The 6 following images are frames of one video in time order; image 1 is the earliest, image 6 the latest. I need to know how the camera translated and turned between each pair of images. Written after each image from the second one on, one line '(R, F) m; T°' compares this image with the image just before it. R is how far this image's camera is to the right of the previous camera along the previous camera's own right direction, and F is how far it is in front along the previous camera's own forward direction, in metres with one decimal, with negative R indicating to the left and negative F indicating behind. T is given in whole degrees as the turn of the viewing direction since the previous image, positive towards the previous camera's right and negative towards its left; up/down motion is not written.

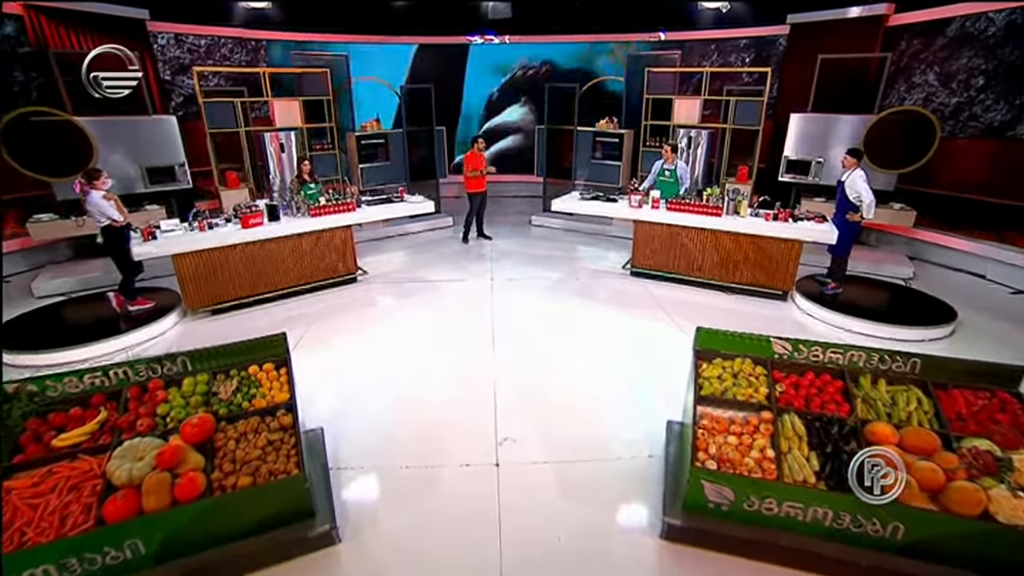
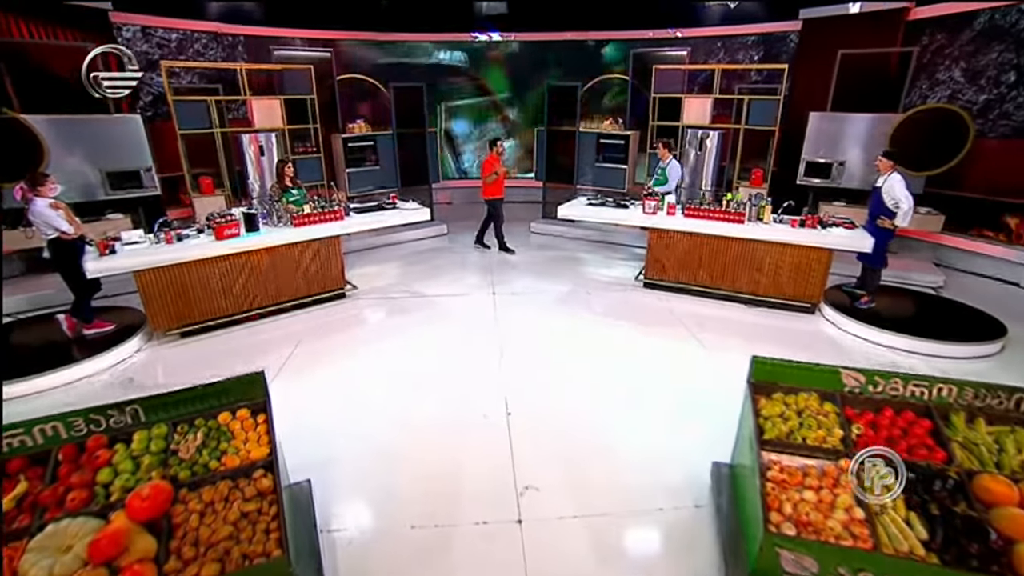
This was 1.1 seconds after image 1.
(-0.2, +0.6) m; +1°
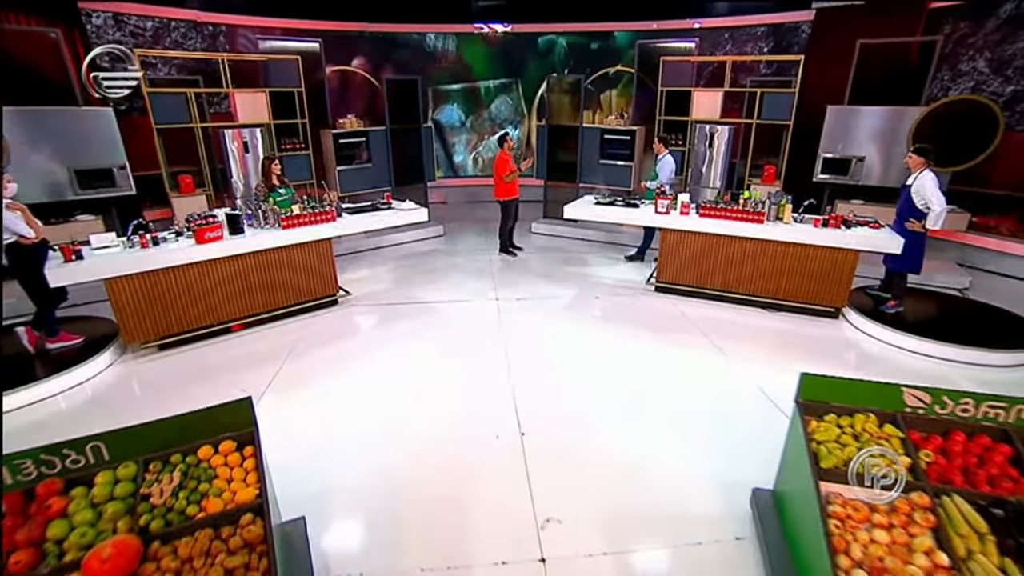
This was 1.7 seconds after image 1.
(-0.1, +0.4) m; +1°
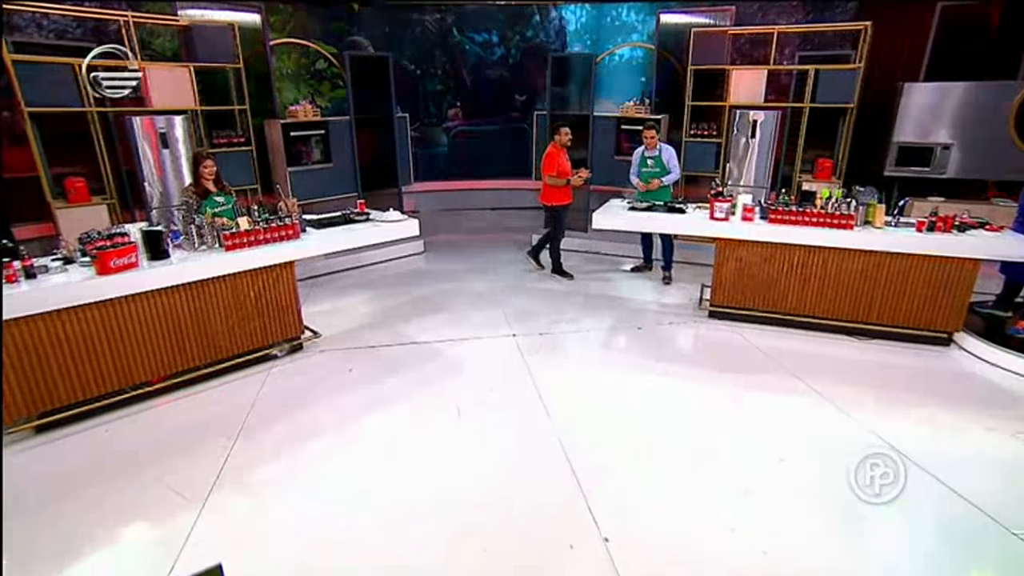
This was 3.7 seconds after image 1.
(-0.5, +1.4) m; +5°
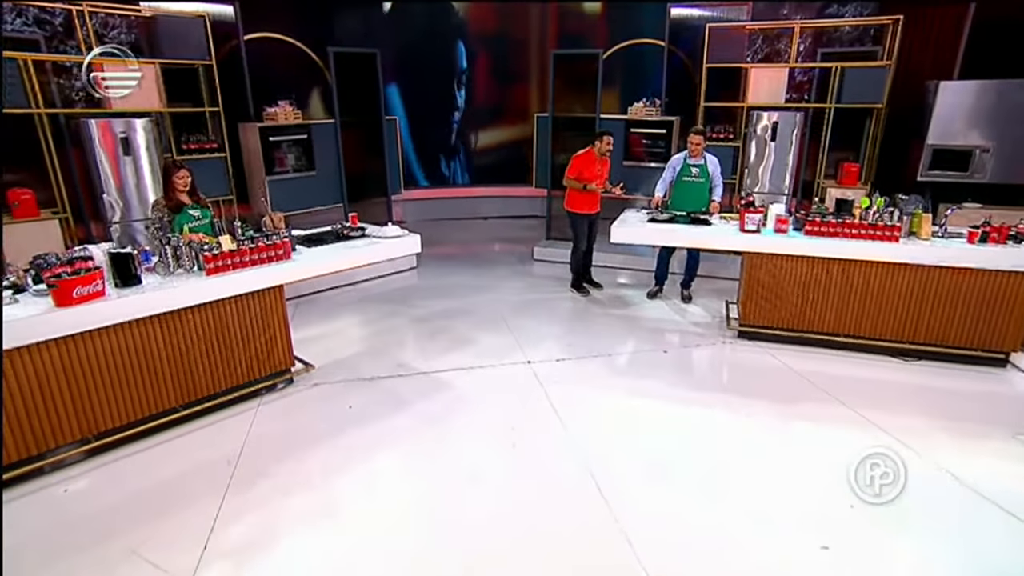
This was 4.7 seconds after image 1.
(-0.3, +0.5) m; +3°
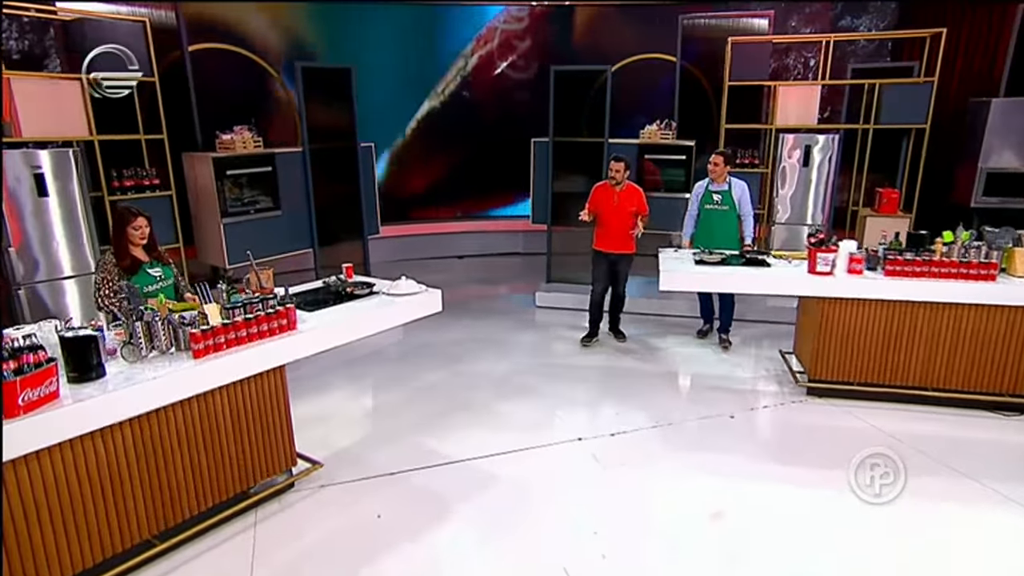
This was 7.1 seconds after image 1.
(-0.6, +0.8) m; +8°
